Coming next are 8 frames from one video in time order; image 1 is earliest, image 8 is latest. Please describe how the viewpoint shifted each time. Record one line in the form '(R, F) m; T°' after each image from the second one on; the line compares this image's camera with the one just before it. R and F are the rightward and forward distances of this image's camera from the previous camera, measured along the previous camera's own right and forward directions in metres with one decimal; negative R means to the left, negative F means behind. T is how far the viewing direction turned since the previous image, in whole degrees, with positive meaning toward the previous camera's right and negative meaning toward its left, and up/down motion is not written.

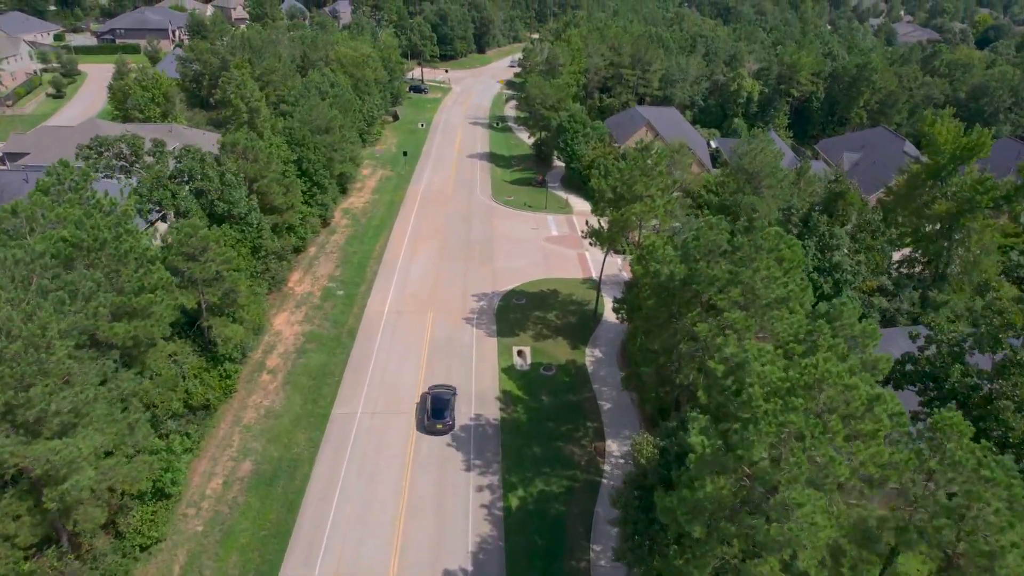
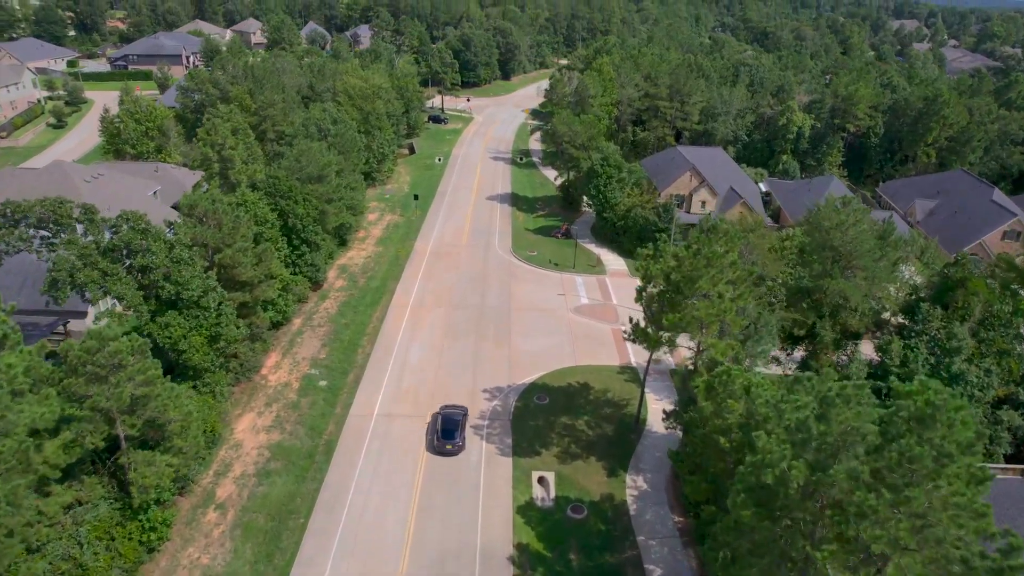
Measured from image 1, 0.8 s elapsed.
(+0.1, +9.6) m; -2°
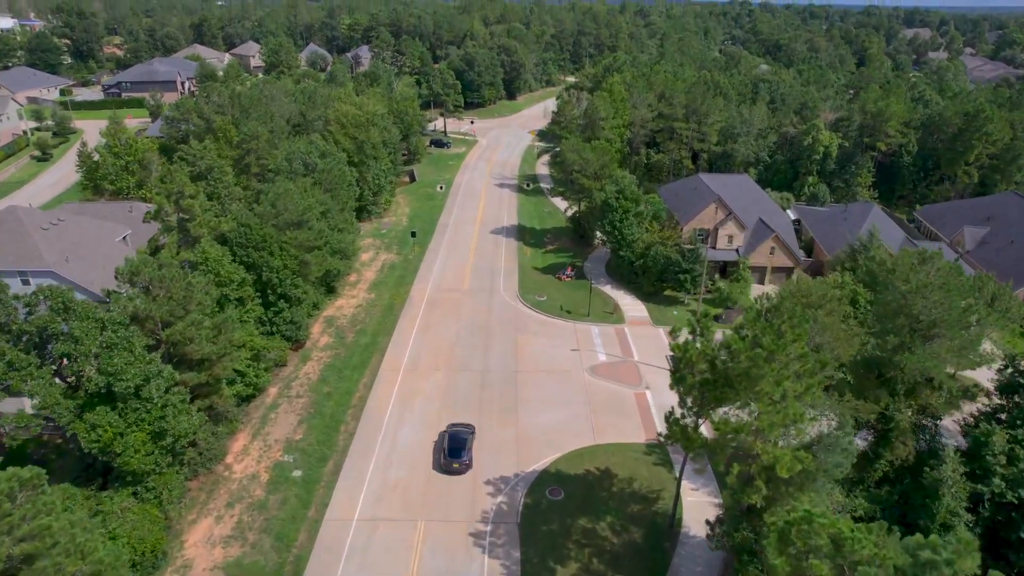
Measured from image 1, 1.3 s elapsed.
(+0.2, +6.5) m; -1°
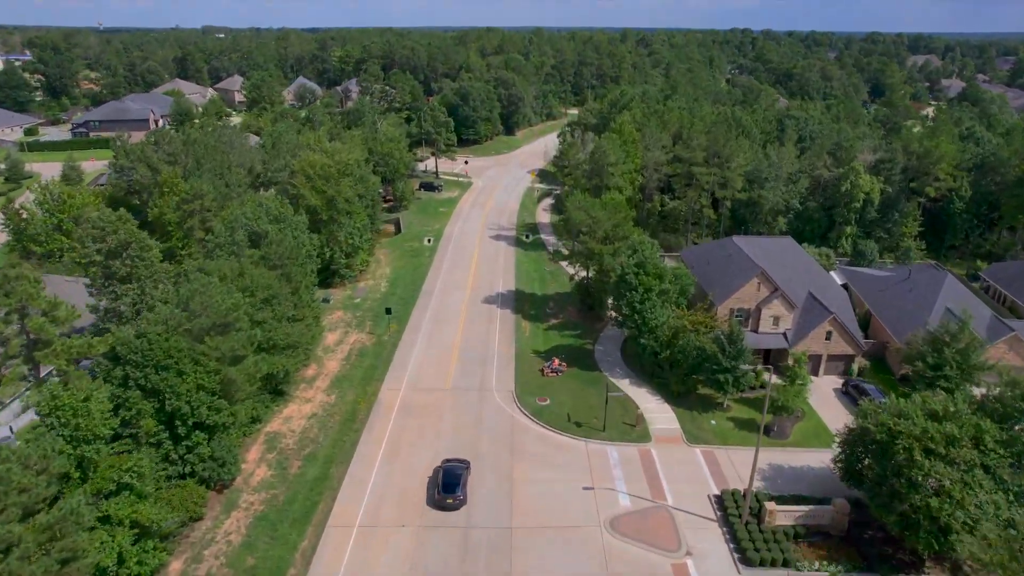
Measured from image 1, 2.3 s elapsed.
(+0.5, +11.5) m; 0°
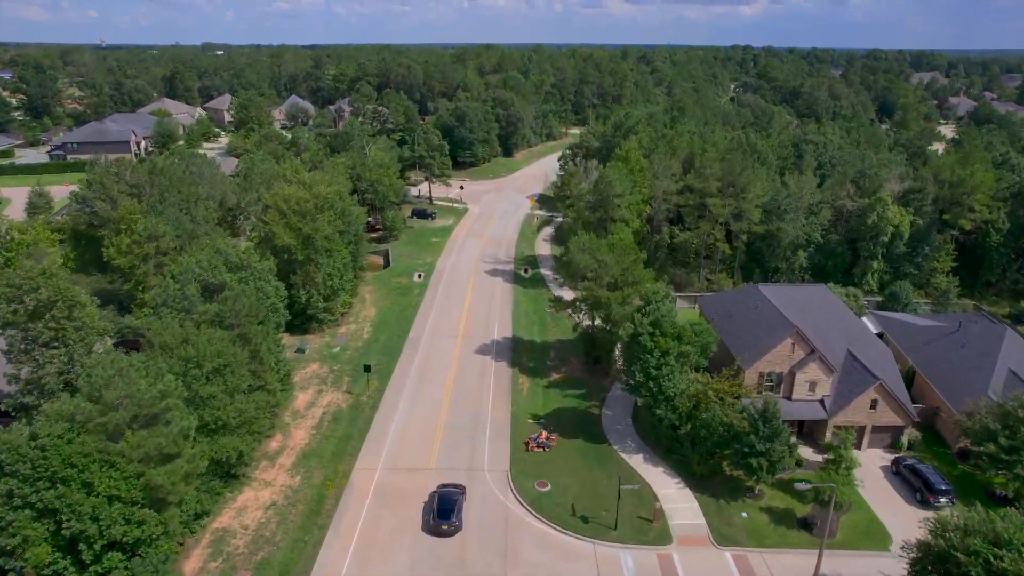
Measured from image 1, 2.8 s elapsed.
(+0.3, +6.6) m; 0°
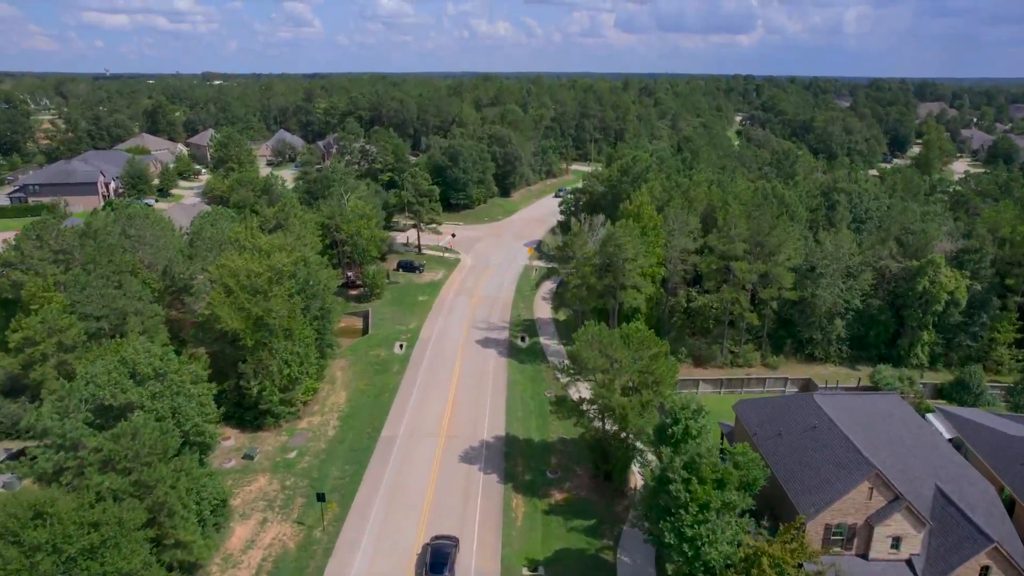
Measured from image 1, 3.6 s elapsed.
(+0.5, +9.8) m; 0°
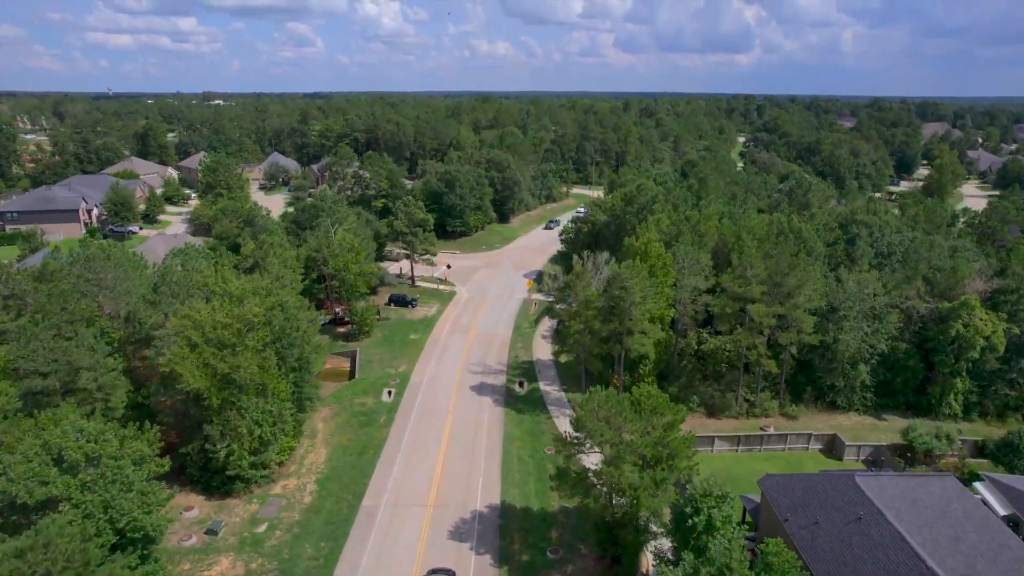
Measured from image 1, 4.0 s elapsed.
(+0.3, +4.9) m; 0°
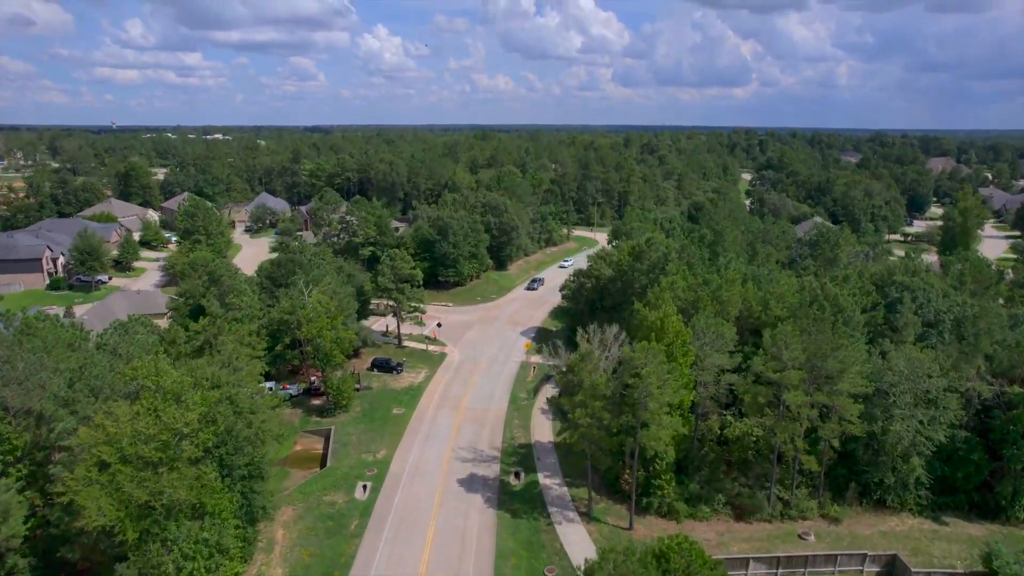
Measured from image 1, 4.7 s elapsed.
(+0.5, +8.3) m; 0°
